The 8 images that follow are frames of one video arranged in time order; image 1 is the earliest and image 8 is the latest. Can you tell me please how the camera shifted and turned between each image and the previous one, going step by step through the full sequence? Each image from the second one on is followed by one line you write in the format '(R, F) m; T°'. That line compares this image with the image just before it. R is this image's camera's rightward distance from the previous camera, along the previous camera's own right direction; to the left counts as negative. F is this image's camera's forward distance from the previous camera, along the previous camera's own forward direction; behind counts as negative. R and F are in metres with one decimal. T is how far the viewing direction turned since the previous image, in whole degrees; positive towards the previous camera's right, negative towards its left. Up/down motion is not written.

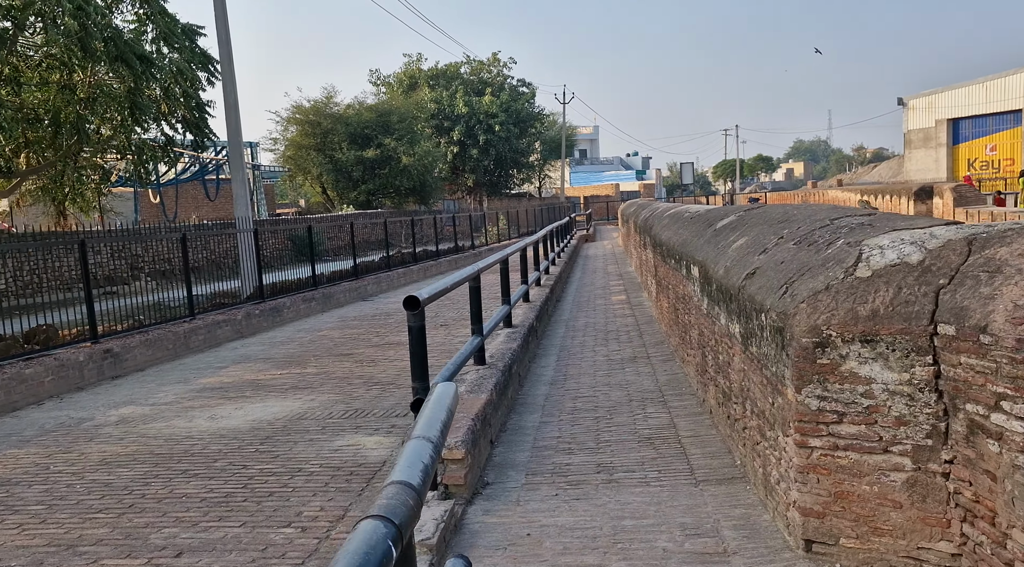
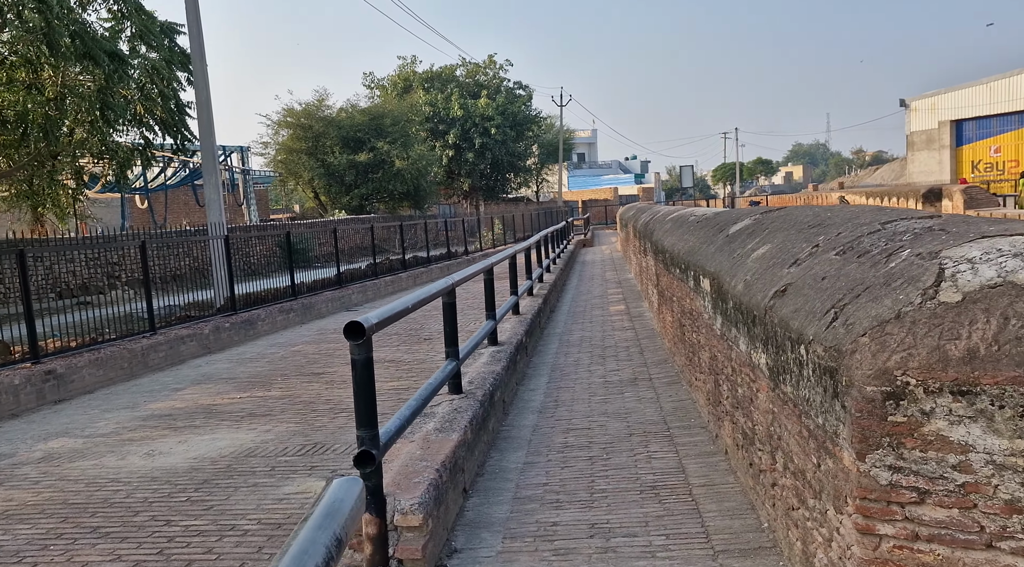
(+0.1, +0.8) m; 0°
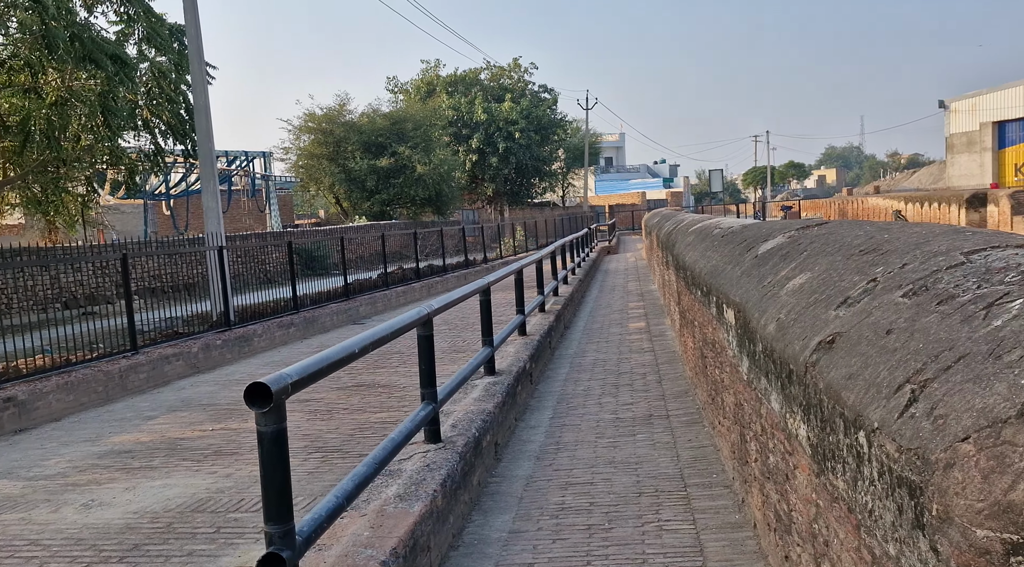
(+0.2, +0.8) m; -2°
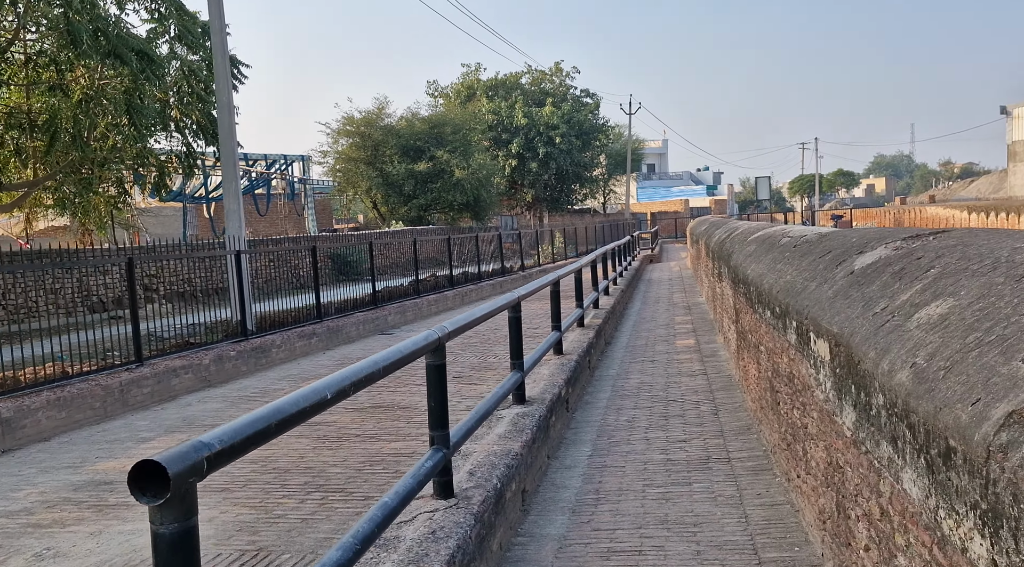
(0.0, +0.8) m; -3°
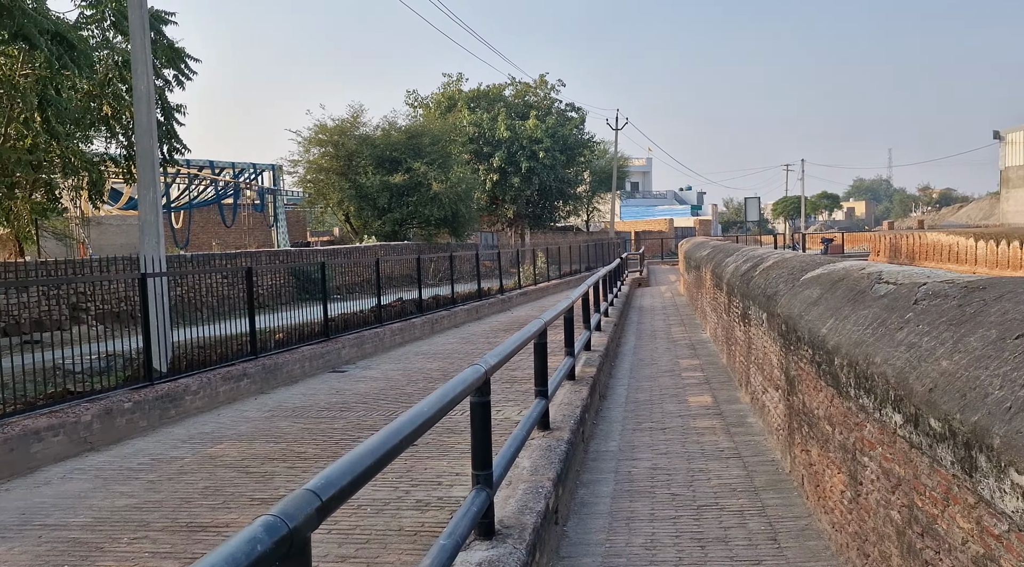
(+0.1, +1.9) m; +1°
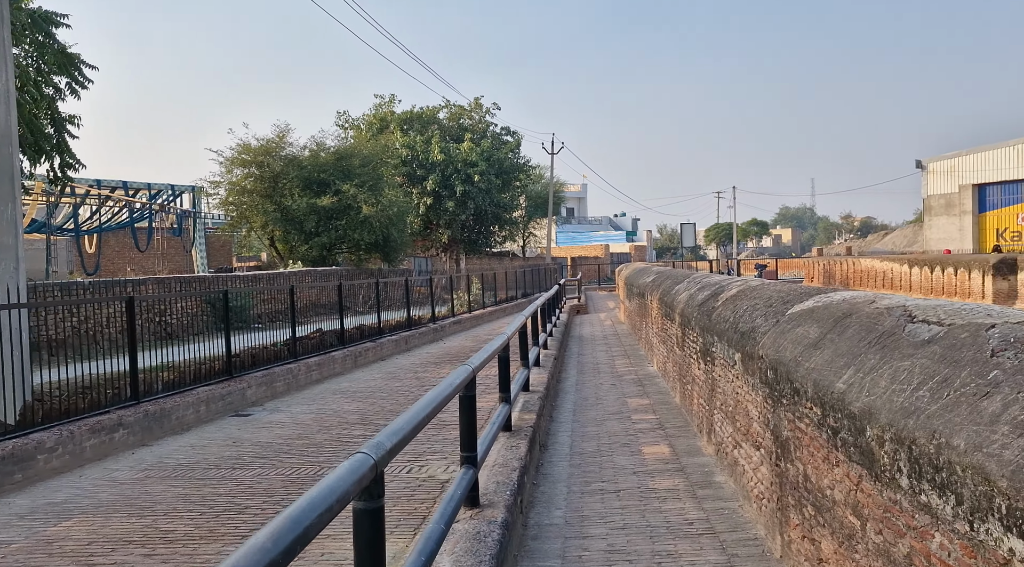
(+0.1, +1.1) m; +4°
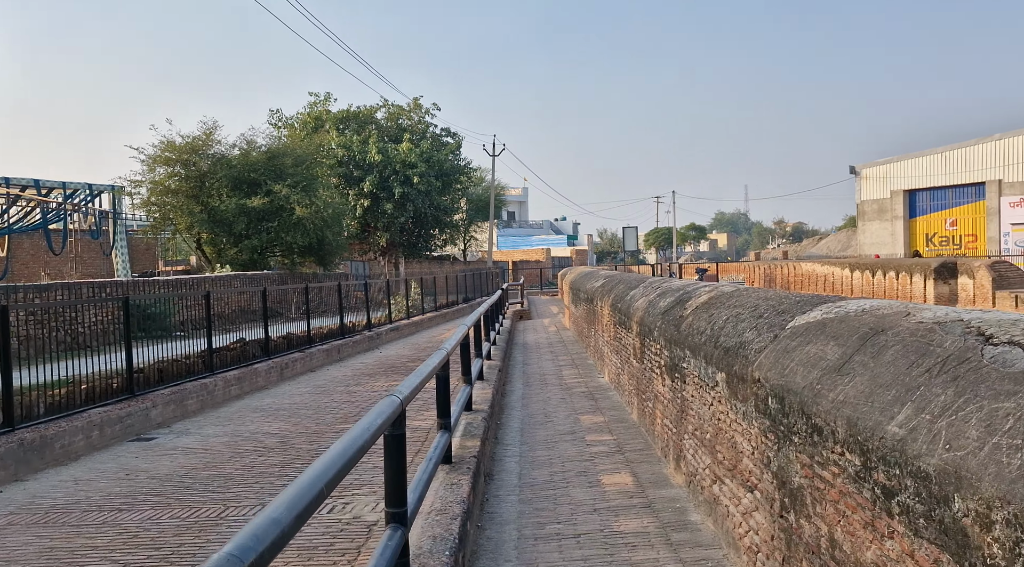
(0.0, +0.9) m; +4°
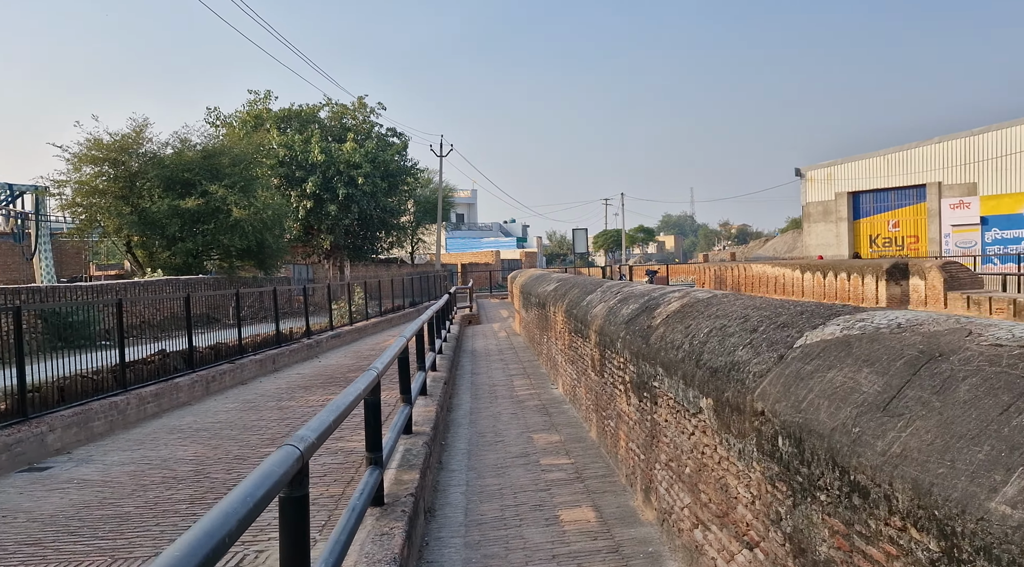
(0.0, +0.8) m; +3°
